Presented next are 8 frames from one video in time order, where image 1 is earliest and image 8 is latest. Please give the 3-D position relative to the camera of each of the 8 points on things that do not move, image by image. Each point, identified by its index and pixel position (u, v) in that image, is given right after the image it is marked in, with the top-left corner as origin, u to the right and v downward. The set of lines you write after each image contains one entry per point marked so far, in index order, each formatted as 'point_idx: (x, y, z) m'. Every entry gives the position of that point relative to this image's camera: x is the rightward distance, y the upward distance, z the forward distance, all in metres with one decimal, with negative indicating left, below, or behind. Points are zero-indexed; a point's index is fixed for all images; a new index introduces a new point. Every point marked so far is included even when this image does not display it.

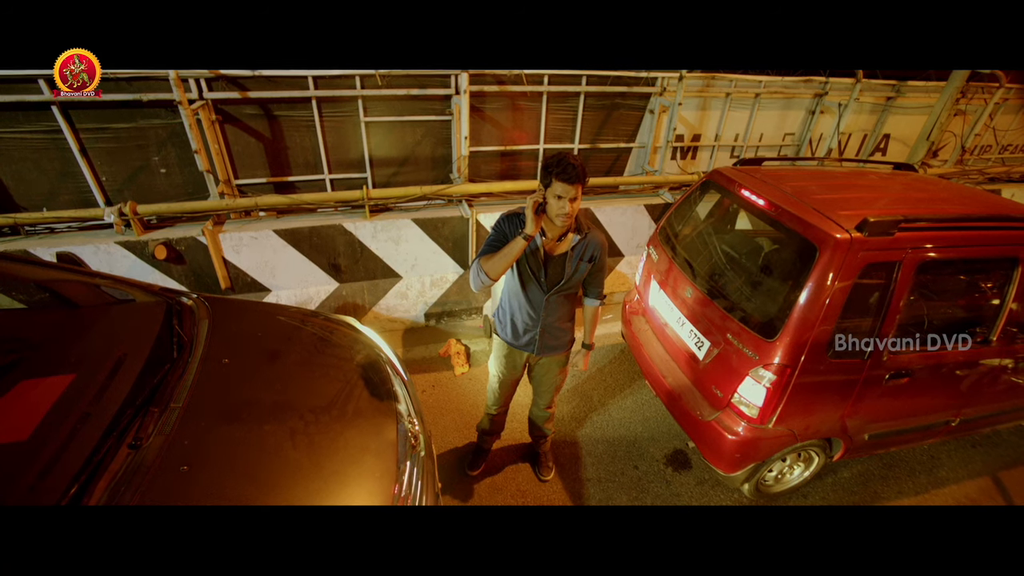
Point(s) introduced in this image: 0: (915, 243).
0: (+1.7, +0.2, +2.1) m
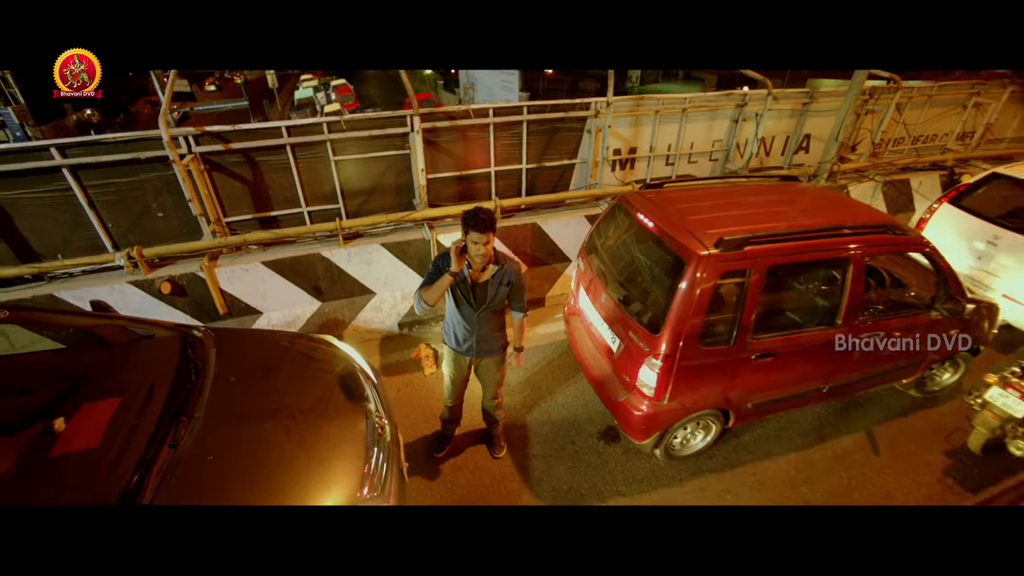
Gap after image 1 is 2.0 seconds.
0: (+1.3, +0.2, +2.7) m
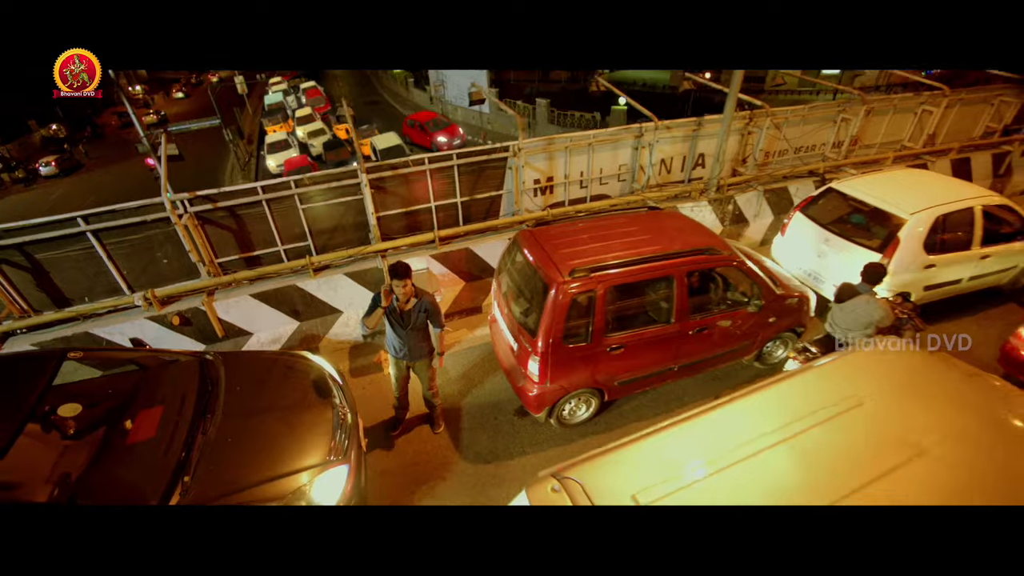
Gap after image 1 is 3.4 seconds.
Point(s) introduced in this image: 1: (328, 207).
0: (+0.7, +0.1, +3.8) m
1: (-2.1, +0.9, +5.4) m
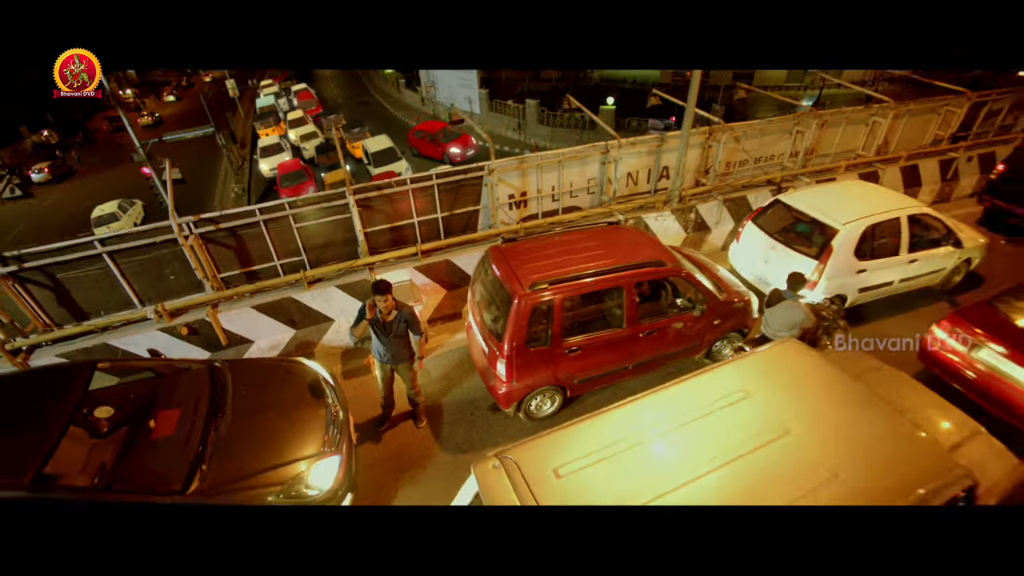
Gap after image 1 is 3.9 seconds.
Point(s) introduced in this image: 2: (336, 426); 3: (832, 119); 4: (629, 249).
0: (+0.4, 0.0, +4.4) m
1: (-2.4, +0.8, +5.9) m
2: (-1.5, -1.2, +4.1) m
3: (+5.5, +2.9, +8.3) m
4: (+1.2, +0.4, +5.0) m
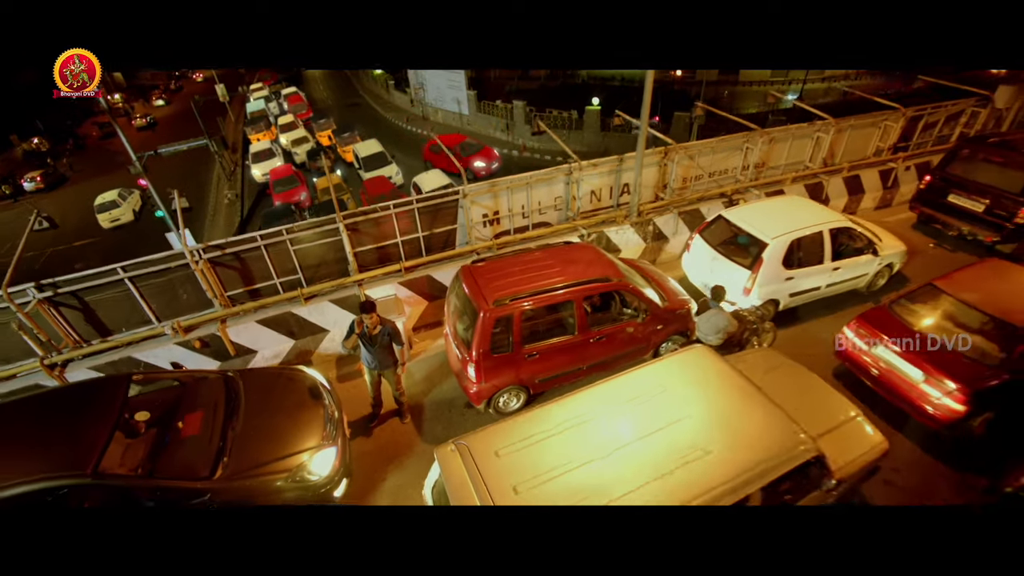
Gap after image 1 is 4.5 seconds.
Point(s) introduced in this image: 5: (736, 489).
0: (+0.1, -0.2, +5.2) m
1: (-2.8, +0.6, +6.7) m
2: (-1.8, -1.4, +4.9) m
3: (+5.1, +2.9, +9.1) m
4: (+0.8, +0.3, +5.8) m
5: (+1.5, -1.4, +3.3) m
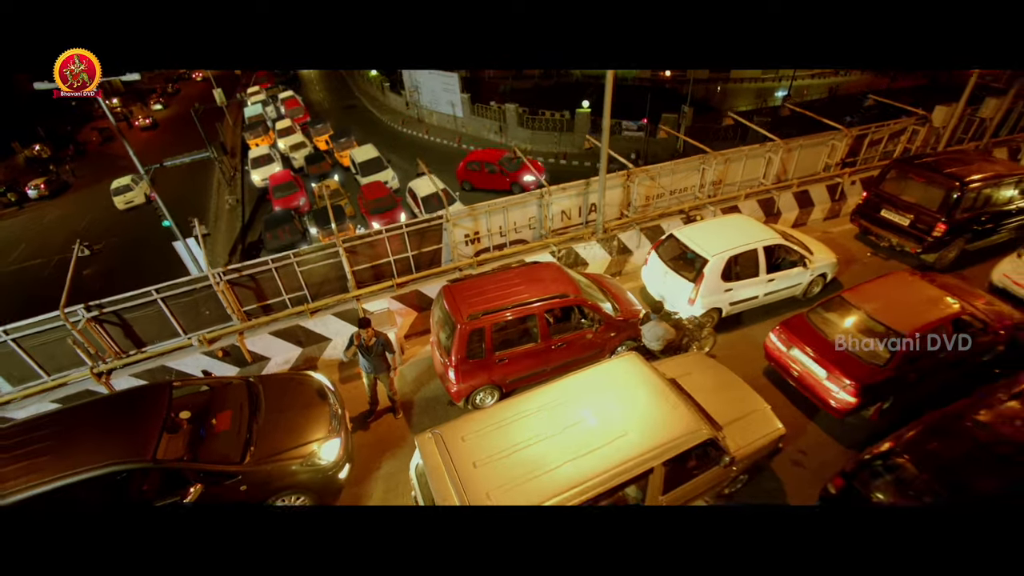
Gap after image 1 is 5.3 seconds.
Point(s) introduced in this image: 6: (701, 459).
0: (-0.3, -0.4, +6.2) m
1: (-3.1, +0.3, +7.7) m
2: (-2.2, -1.6, +6.0) m
3: (+4.7, +2.8, +10.2) m
4: (+0.5, +0.1, +6.8) m
5: (+1.2, -1.6, +4.4) m
6: (+1.9, -1.7, +4.8) m
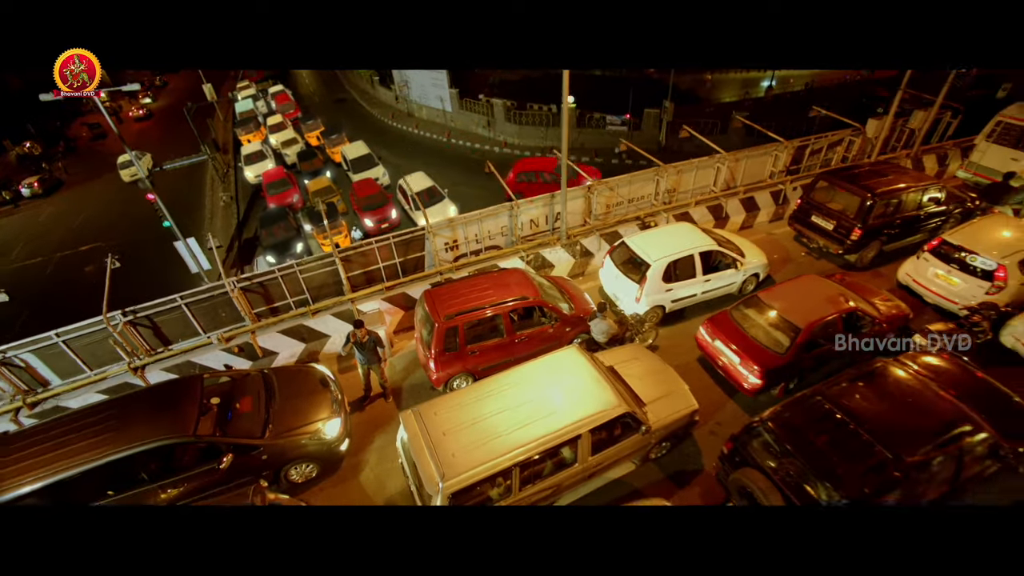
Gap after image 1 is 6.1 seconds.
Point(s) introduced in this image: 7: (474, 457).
0: (-0.8, -0.5, +7.5) m
1: (-3.6, +0.3, +9.0) m
2: (-2.6, -1.7, +7.3) m
3: (+4.1, +2.8, +11.4) m
4: (0.0, 0.0, +8.1) m
5: (+0.7, -1.7, +5.7) m
6: (+1.4, -1.8, +6.1) m
7: (-0.4, -1.9, +5.5) m
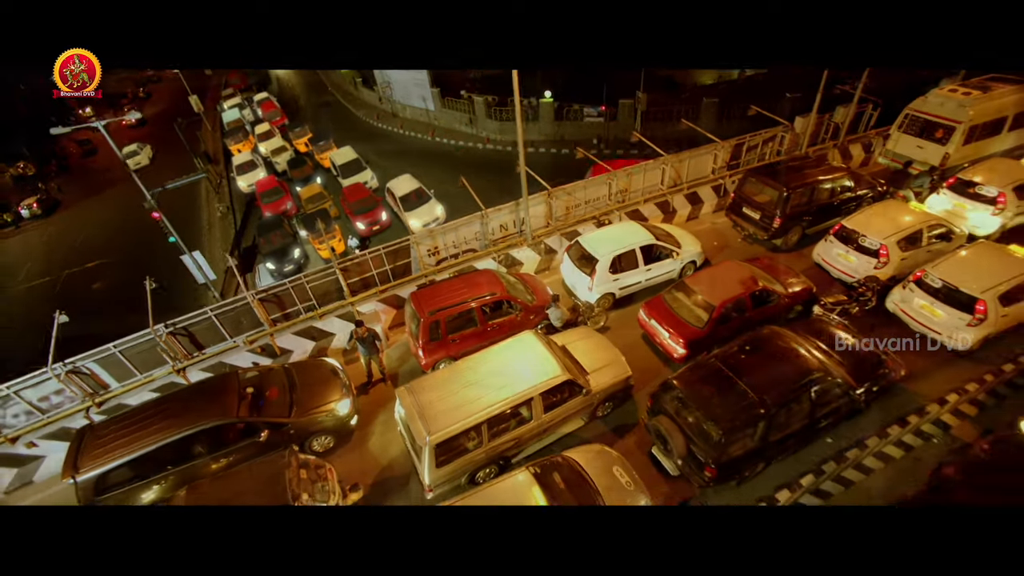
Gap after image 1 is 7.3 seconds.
0: (-1.3, -0.5, +9.3) m
1: (-4.2, +0.1, +10.7) m
2: (-3.1, -1.9, +9.1) m
3: (+3.3, +3.2, +13.1) m
4: (-0.6, 0.0, +9.8) m
5: (+0.2, -1.7, +7.5) m
6: (+0.9, -1.7, +7.9) m
7: (-0.9, -2.0, +7.3) m
